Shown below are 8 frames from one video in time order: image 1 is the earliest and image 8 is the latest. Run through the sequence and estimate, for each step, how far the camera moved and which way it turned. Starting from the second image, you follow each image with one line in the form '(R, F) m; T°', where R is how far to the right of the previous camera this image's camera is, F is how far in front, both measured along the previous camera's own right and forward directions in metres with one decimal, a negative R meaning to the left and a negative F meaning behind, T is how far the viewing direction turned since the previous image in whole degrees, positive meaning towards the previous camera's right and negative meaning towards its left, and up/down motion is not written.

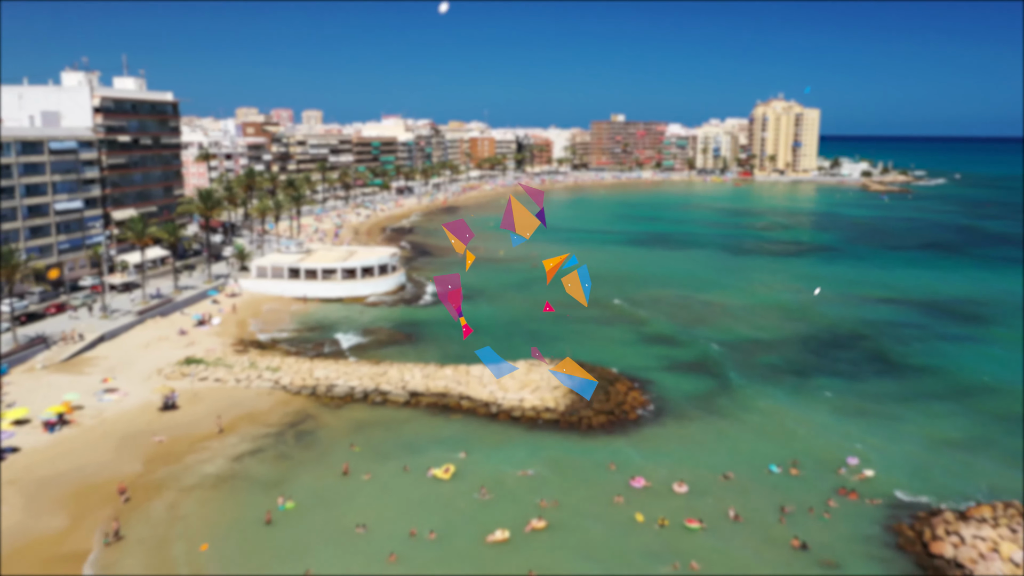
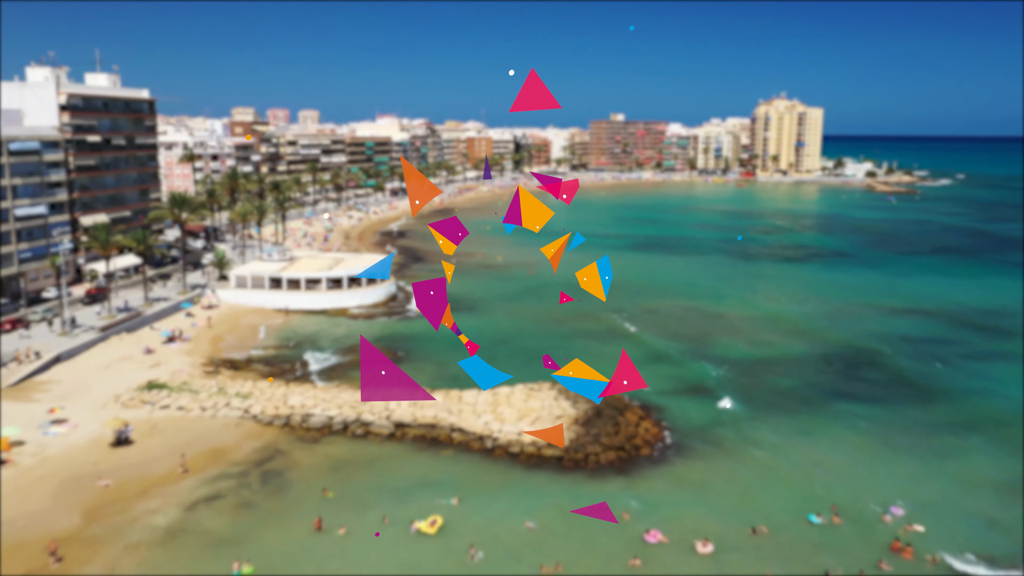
(0.0, +4.1) m; 0°
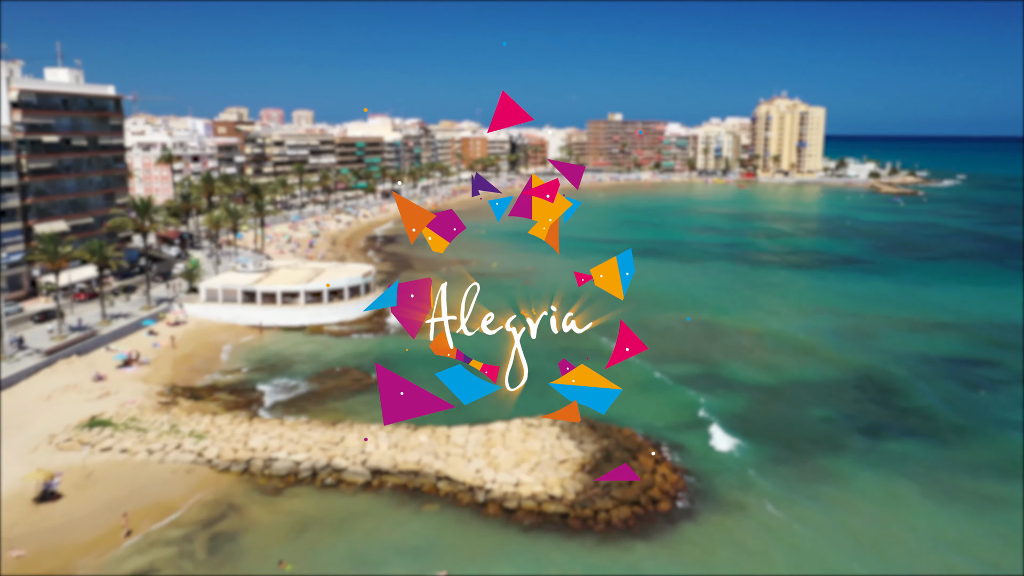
(0.0, +4.8) m; 0°
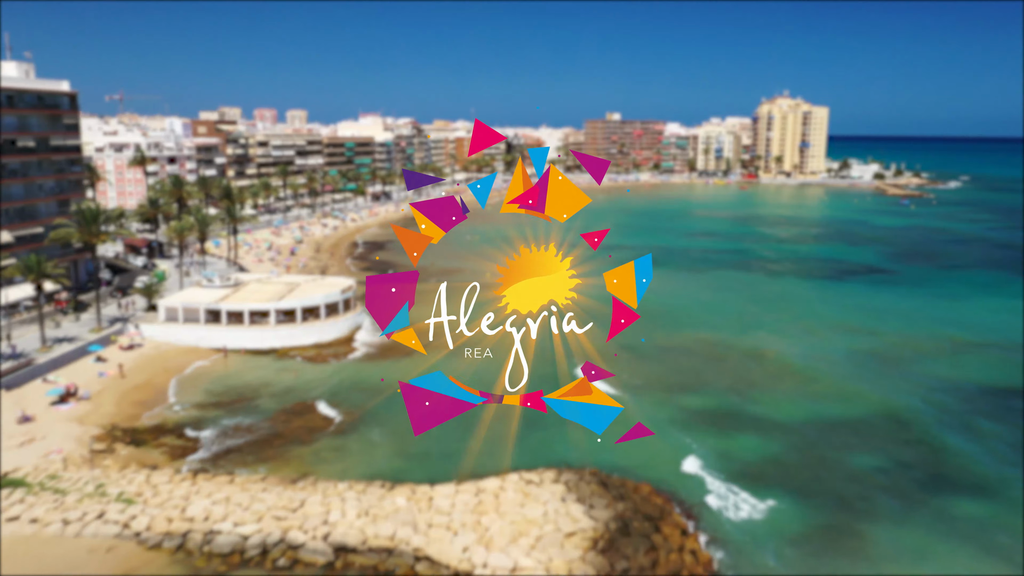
(0.0, +5.5) m; 0°
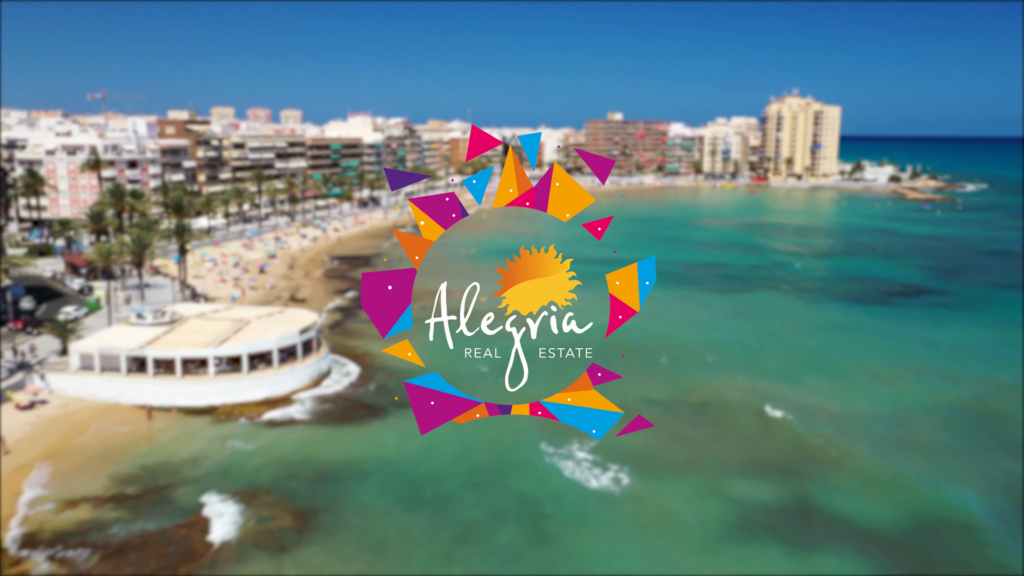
(-0.1, +9.3) m; 0°
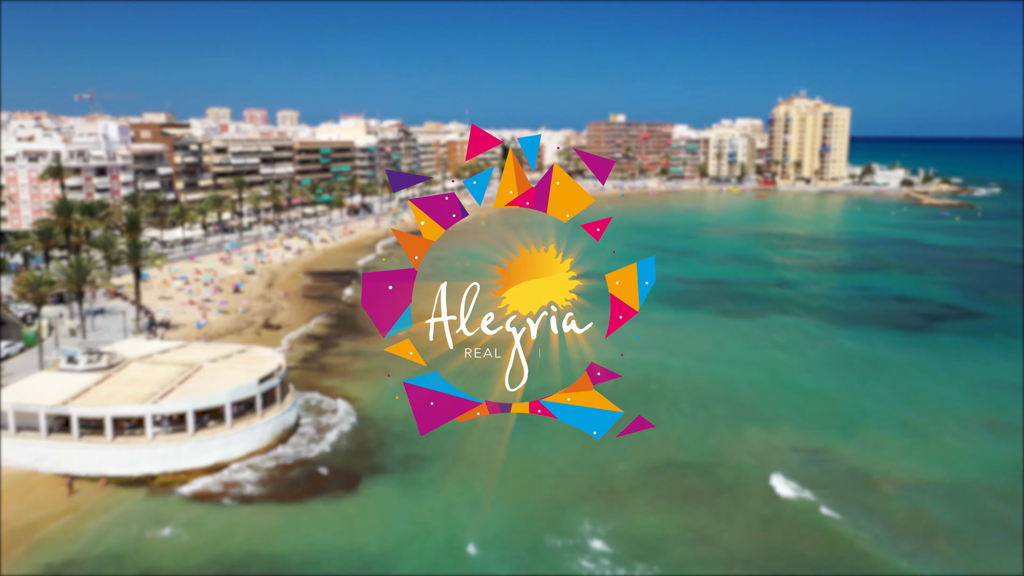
(0.0, +6.4) m; 0°
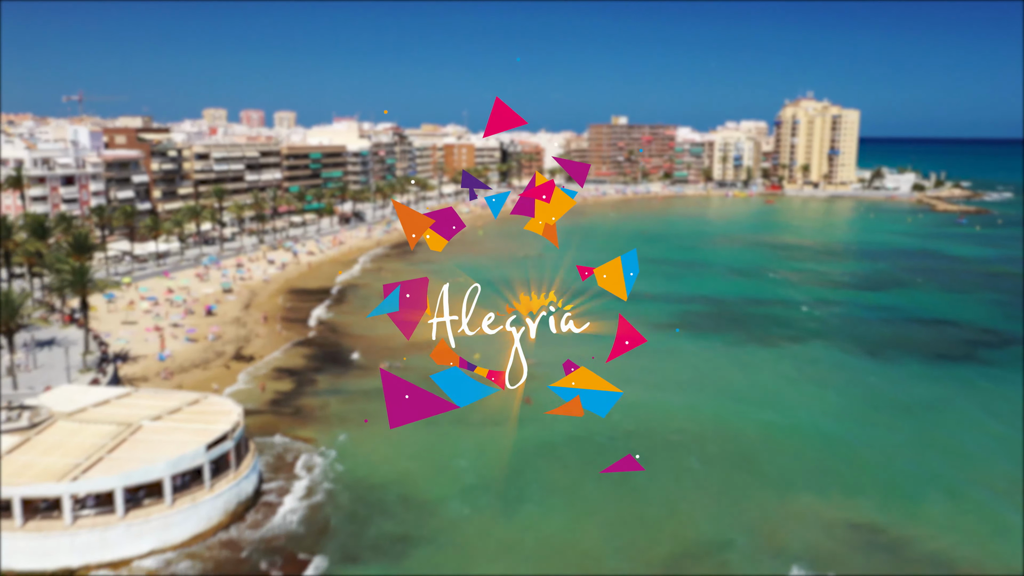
(0.0, +5.7) m; 0°
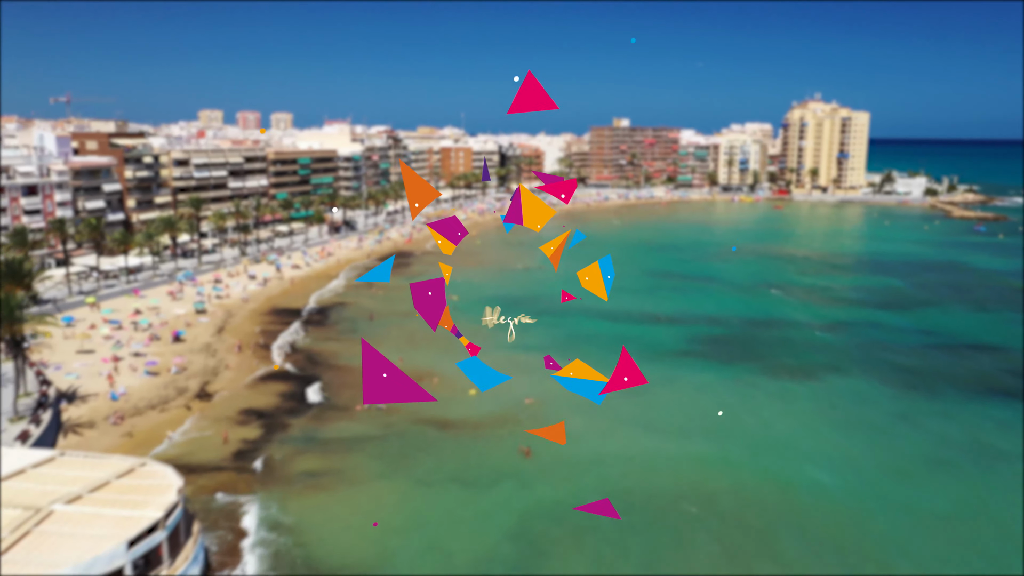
(-0.1, +5.7) m; 0°
